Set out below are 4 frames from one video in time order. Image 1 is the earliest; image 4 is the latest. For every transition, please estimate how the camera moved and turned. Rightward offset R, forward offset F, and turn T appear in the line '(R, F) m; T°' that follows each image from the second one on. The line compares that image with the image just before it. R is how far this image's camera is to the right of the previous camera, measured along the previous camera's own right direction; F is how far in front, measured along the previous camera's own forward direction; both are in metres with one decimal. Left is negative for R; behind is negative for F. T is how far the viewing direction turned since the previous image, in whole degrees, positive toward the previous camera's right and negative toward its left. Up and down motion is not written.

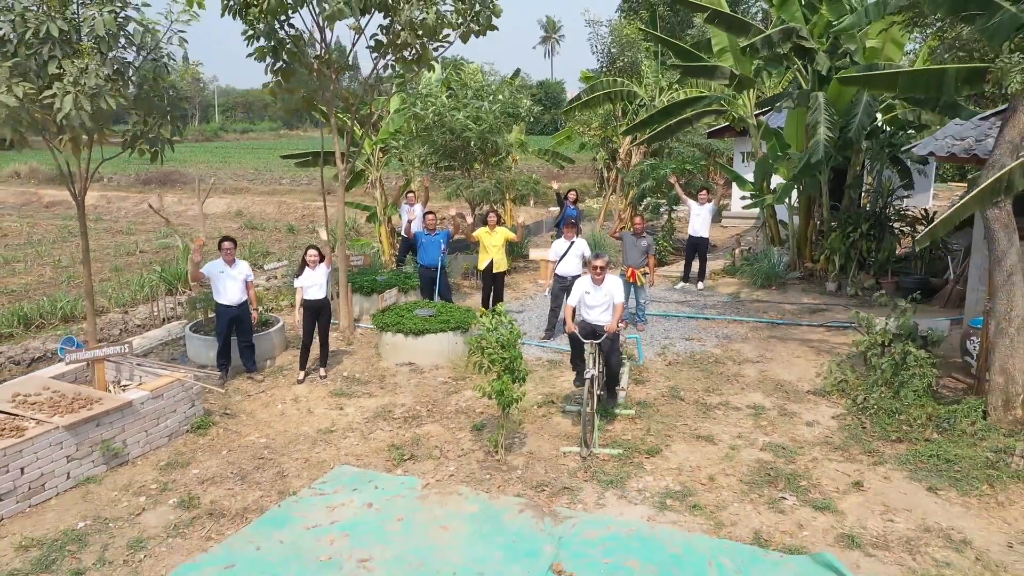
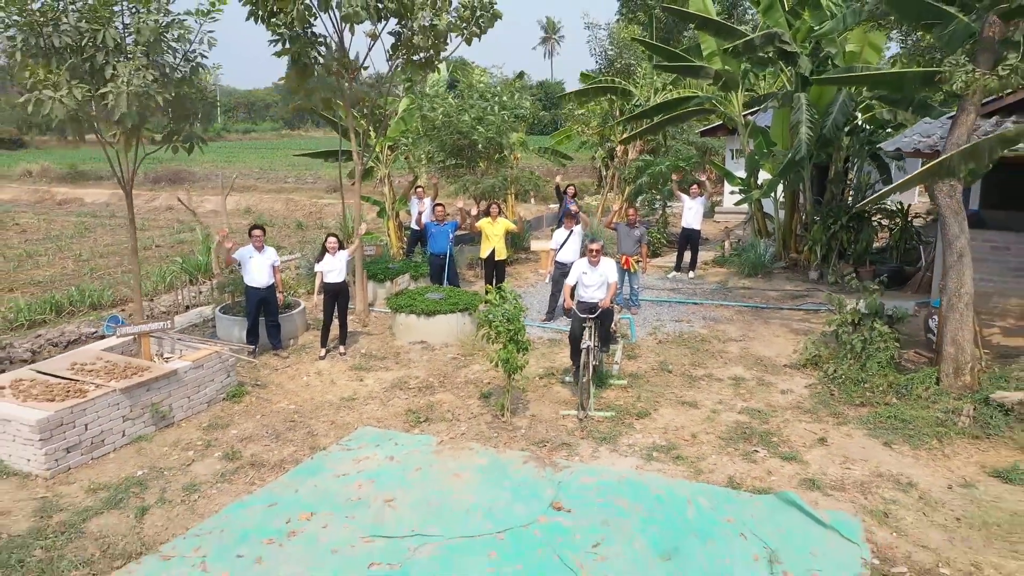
(0.0, -0.7) m; 0°
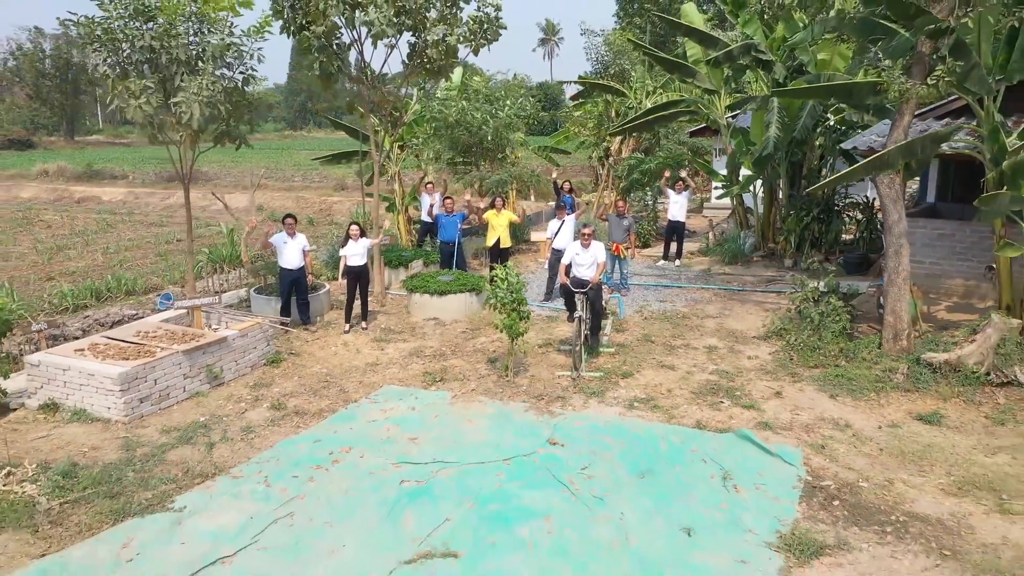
(0.0, -1.0) m; 0°
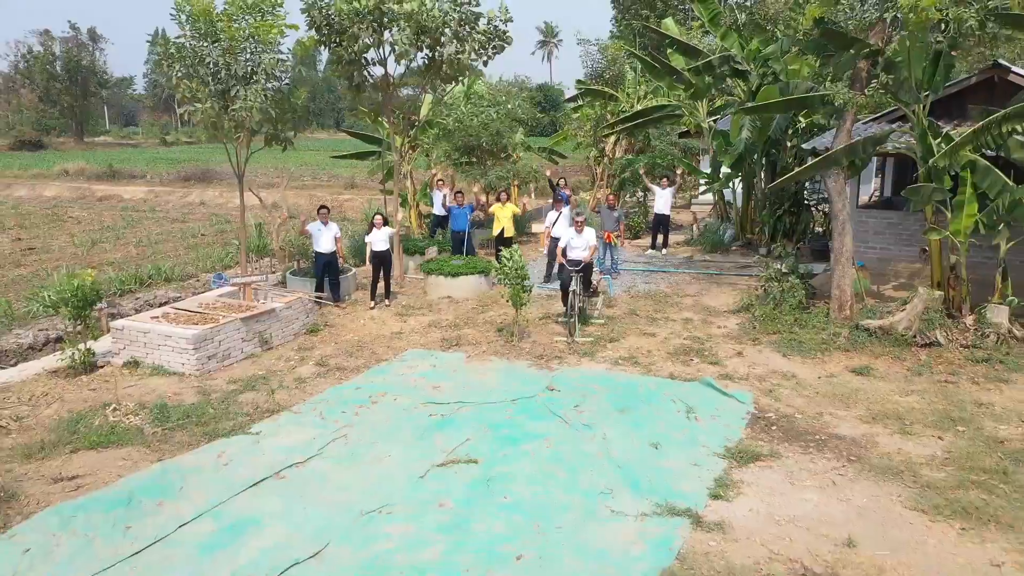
(-0.1, -1.3) m; 0°
